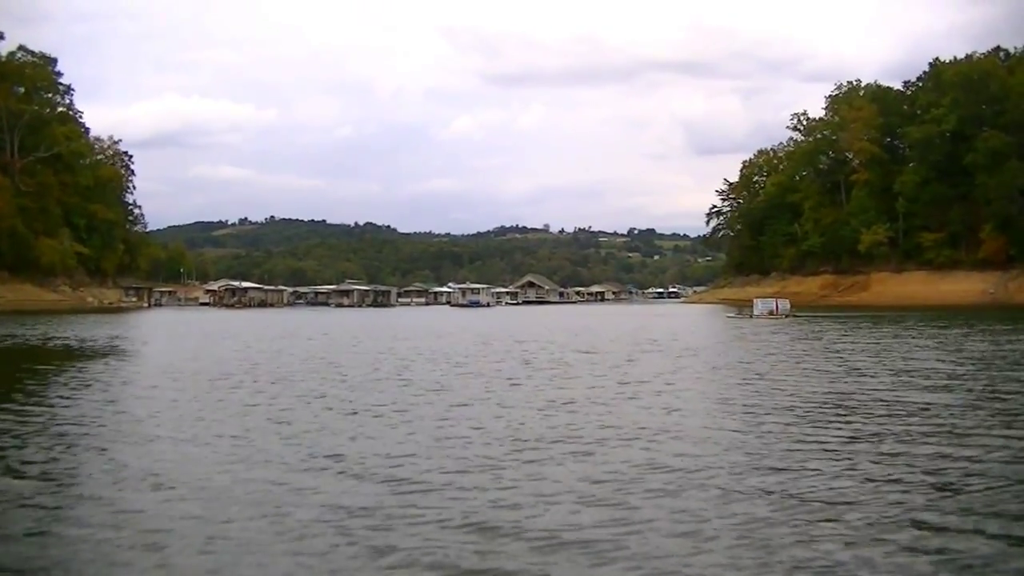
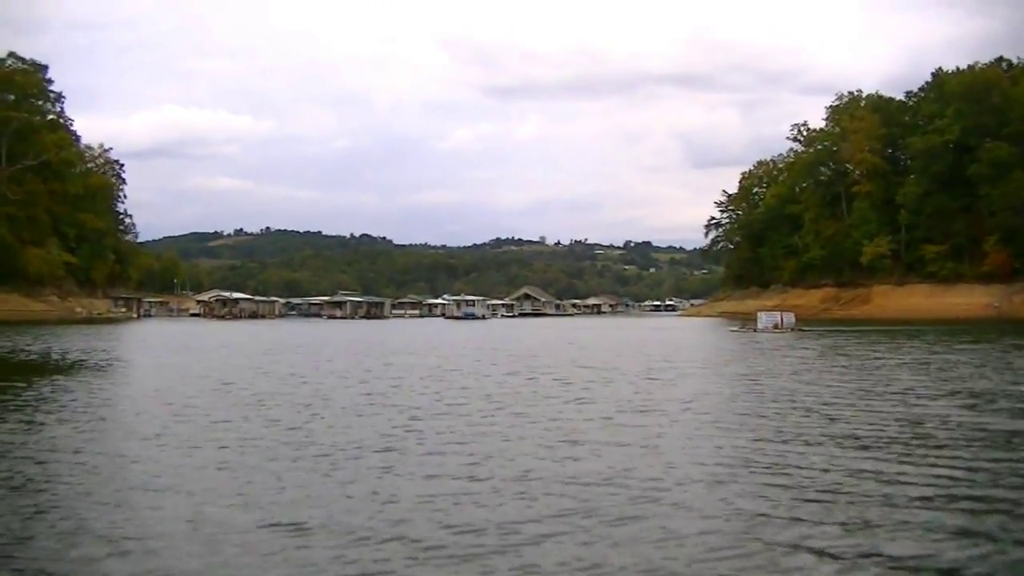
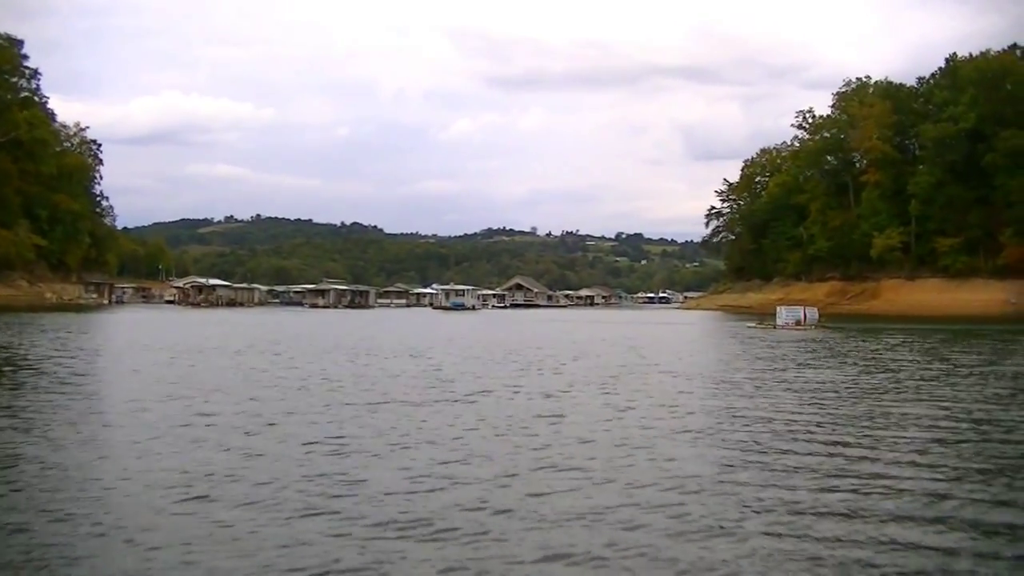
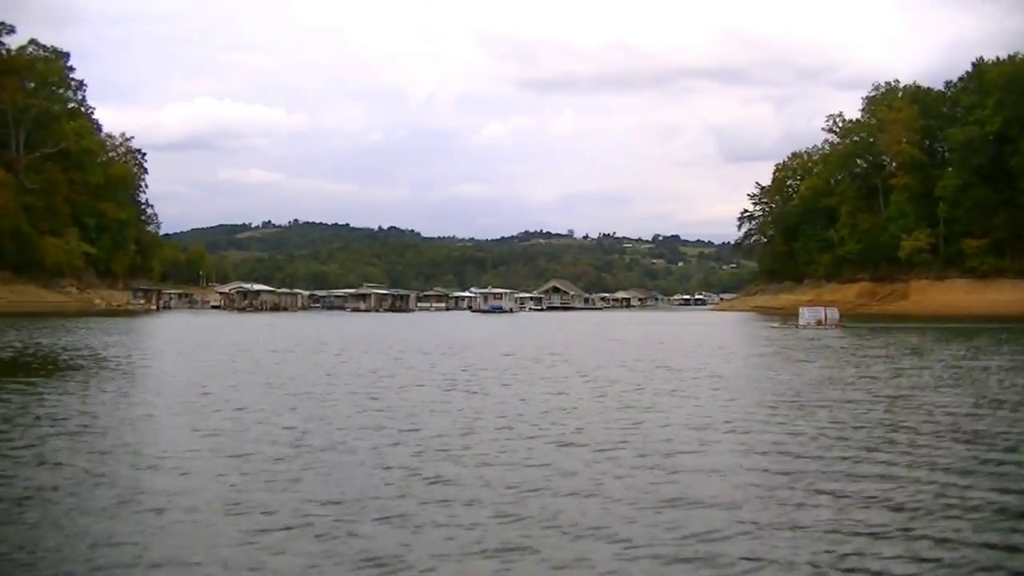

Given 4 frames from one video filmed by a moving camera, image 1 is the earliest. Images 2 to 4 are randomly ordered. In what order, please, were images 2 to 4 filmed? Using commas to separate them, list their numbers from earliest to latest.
2, 4, 3
